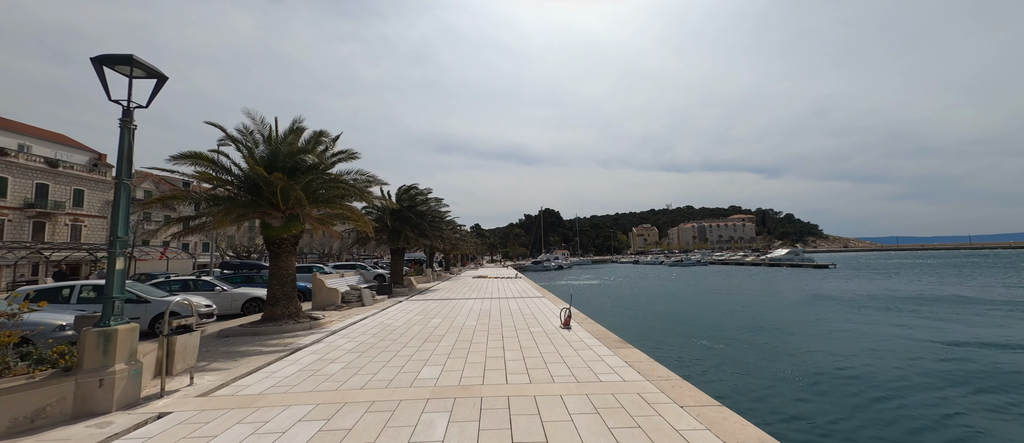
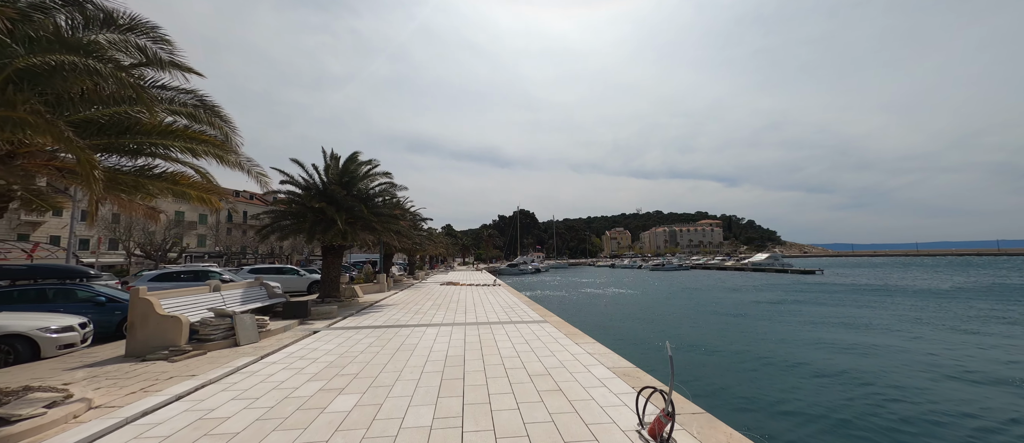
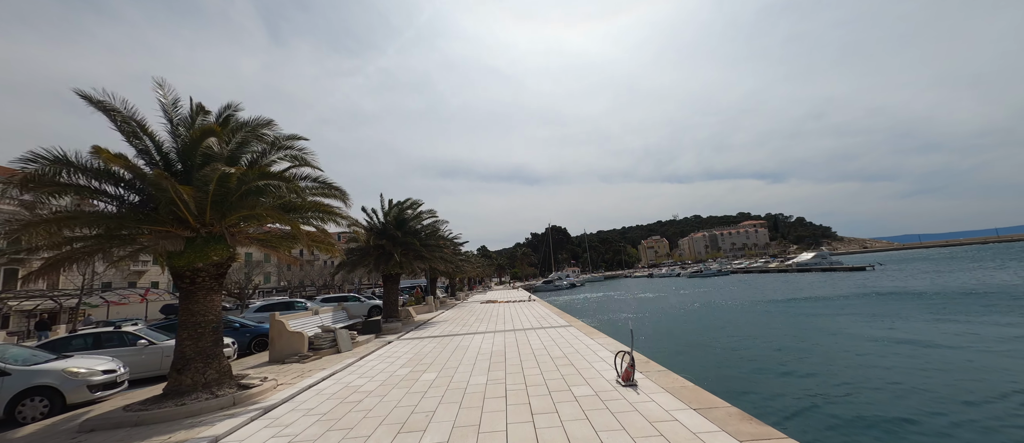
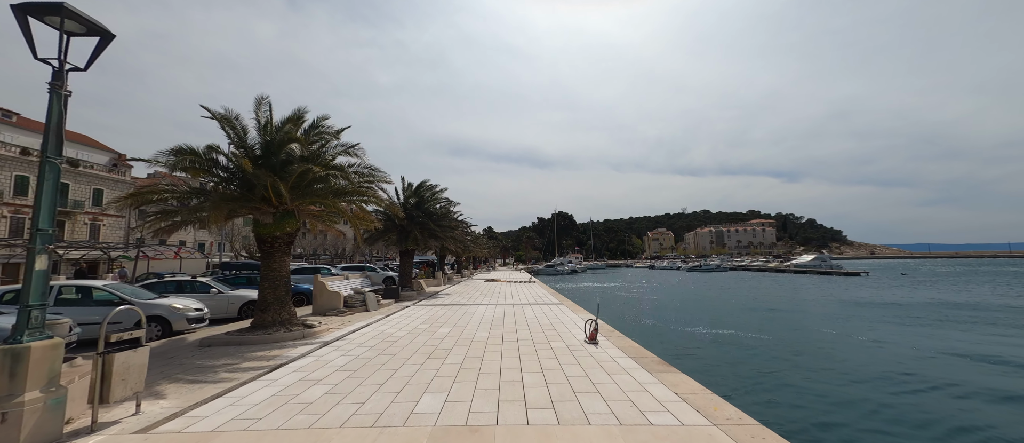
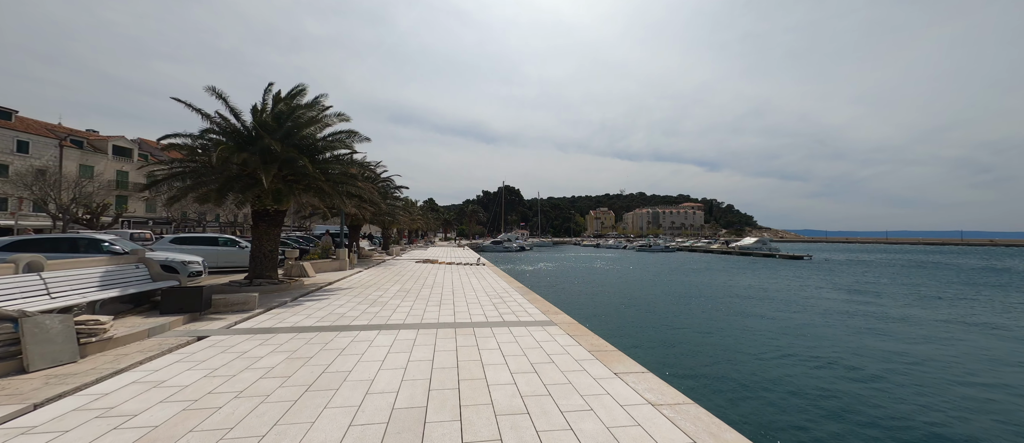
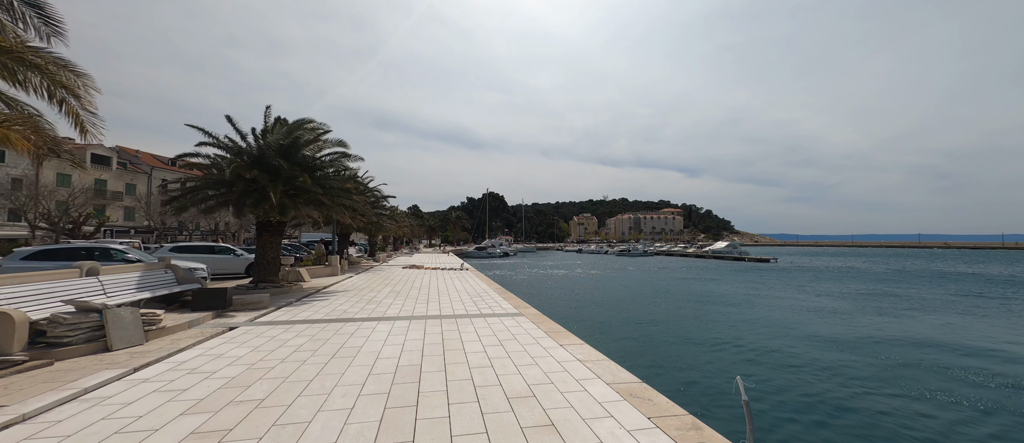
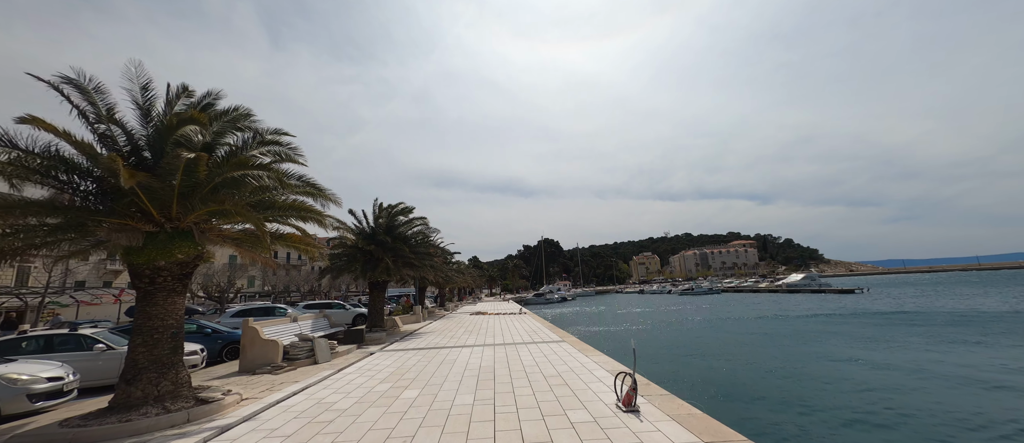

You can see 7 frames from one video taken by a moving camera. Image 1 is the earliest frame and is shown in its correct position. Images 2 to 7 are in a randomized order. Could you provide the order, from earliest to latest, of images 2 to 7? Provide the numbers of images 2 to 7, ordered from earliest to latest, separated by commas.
4, 3, 7, 2, 6, 5
